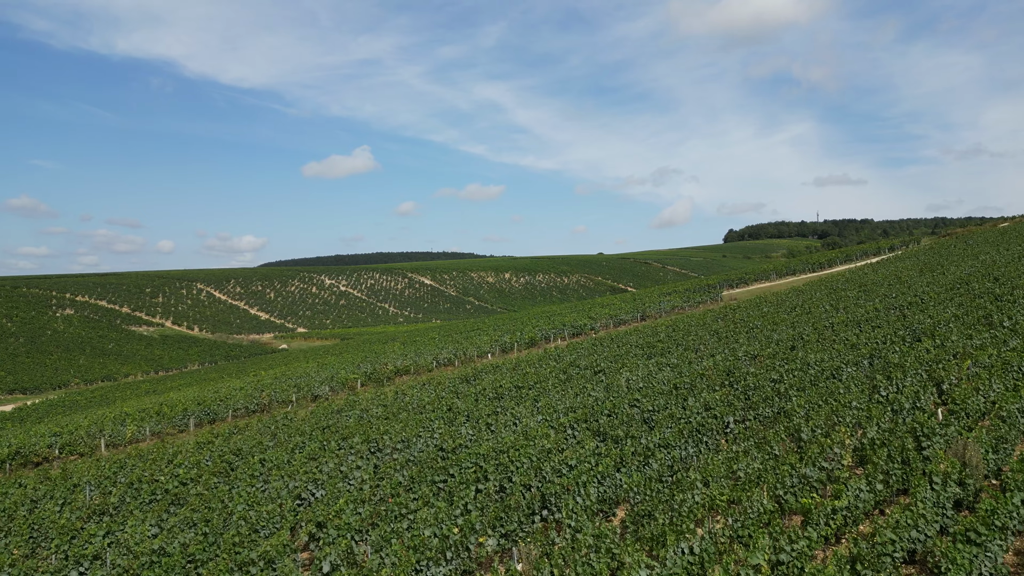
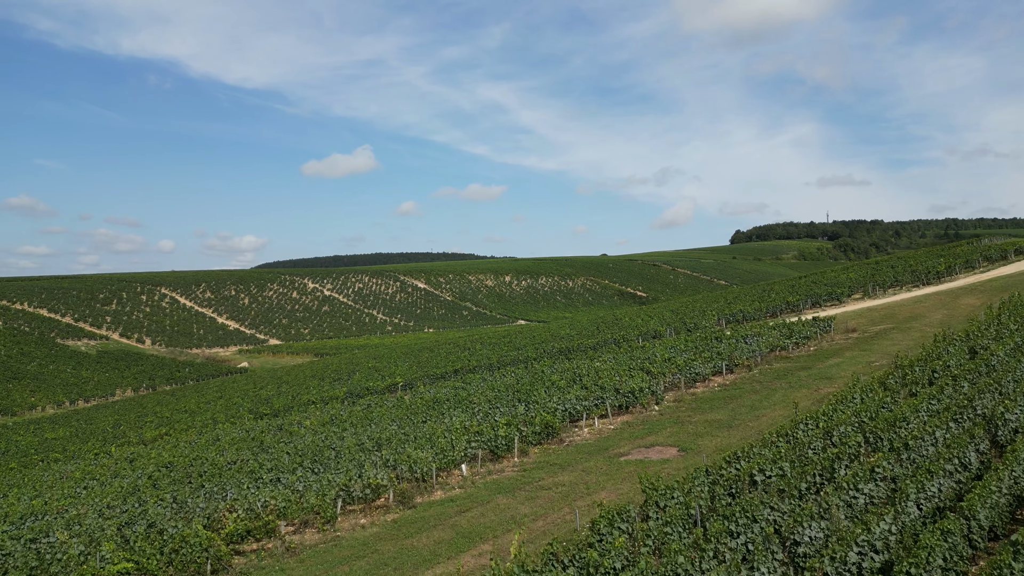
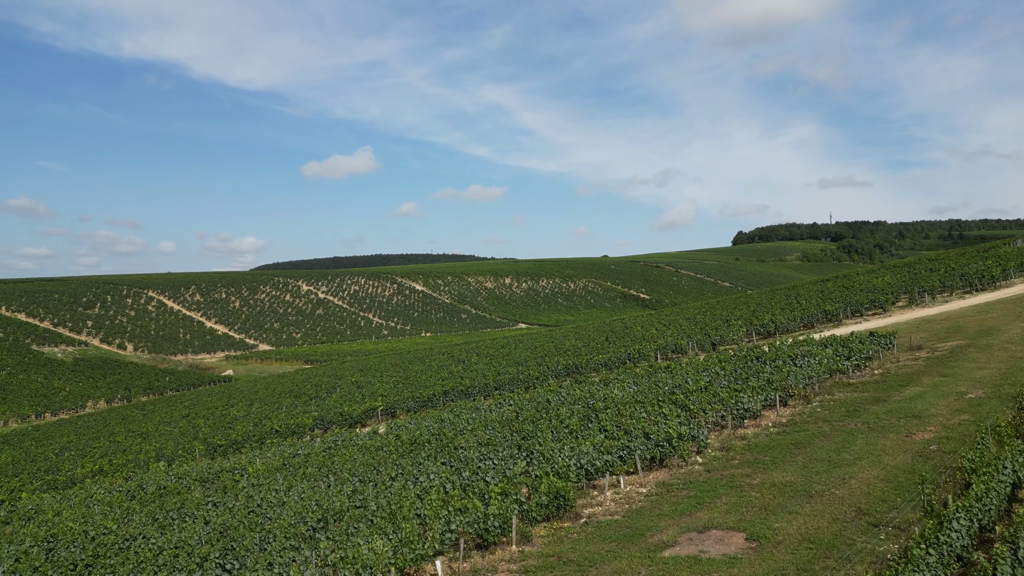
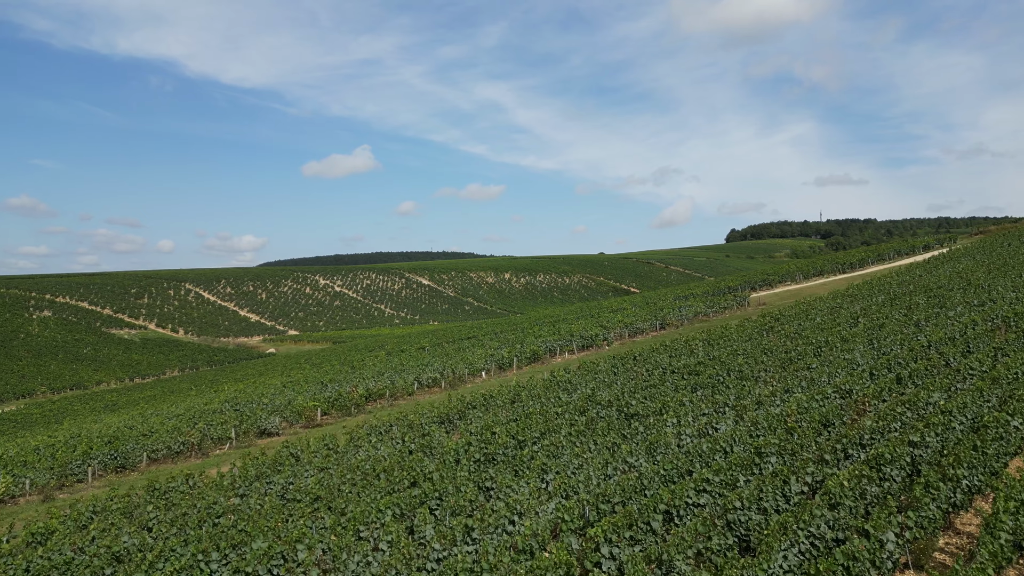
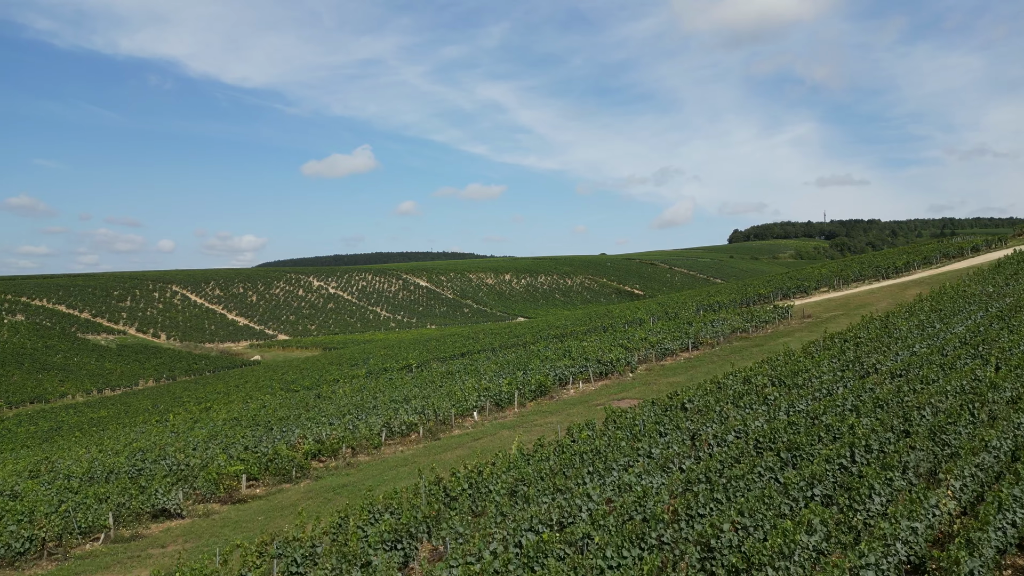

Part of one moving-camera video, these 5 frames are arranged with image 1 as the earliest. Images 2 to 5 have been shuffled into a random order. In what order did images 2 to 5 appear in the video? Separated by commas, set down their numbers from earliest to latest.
4, 5, 2, 3
